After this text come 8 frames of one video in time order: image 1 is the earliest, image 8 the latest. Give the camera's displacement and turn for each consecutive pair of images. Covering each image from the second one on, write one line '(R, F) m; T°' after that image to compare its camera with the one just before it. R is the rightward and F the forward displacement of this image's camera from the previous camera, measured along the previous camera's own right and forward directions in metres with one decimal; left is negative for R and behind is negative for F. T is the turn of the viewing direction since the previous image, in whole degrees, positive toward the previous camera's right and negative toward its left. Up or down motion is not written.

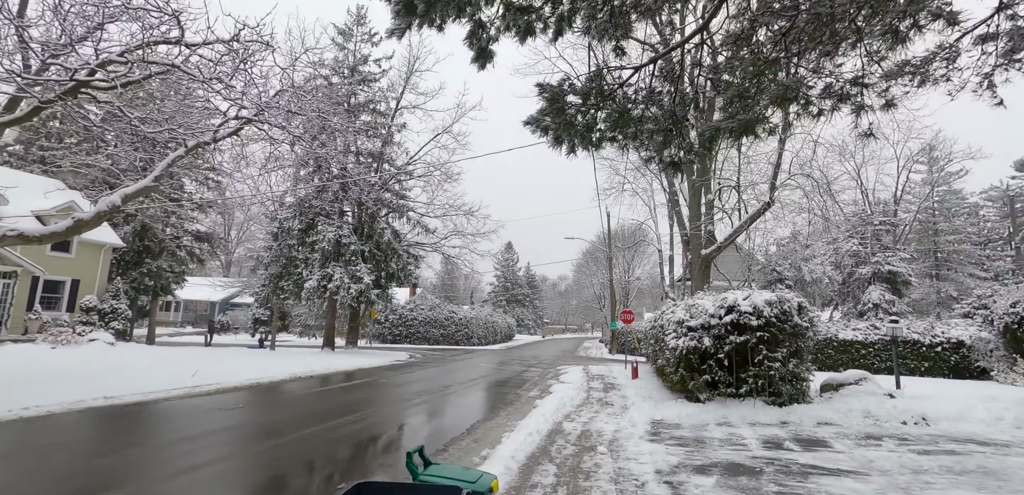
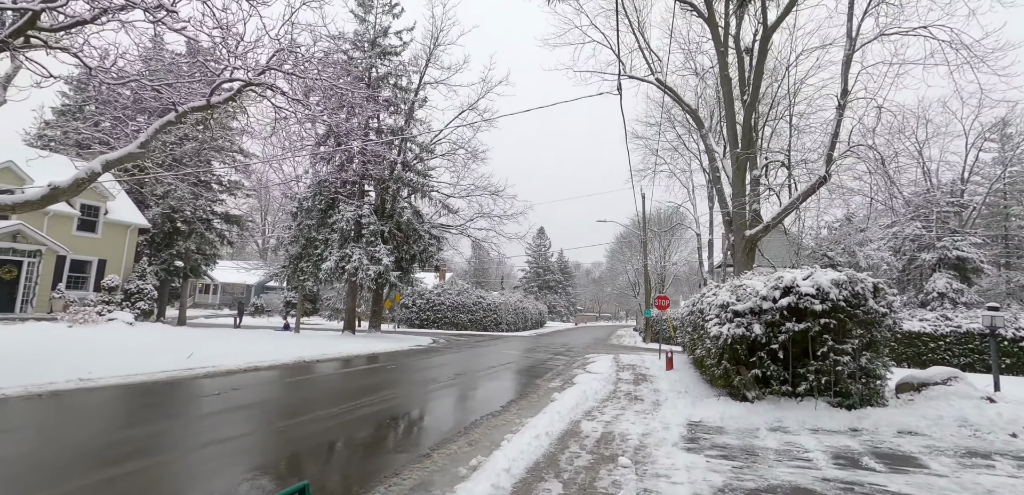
(+0.3, +1.0) m; -4°
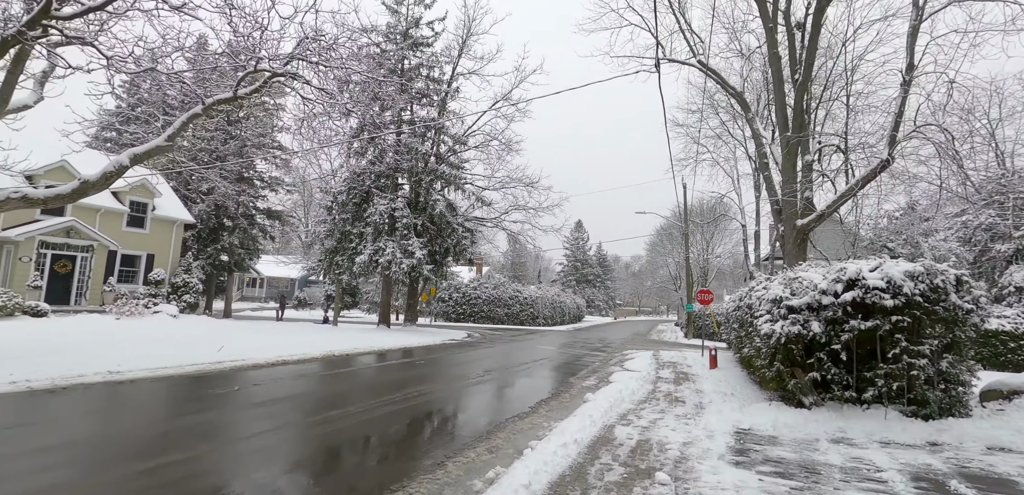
(+0.1, +0.4) m; -5°
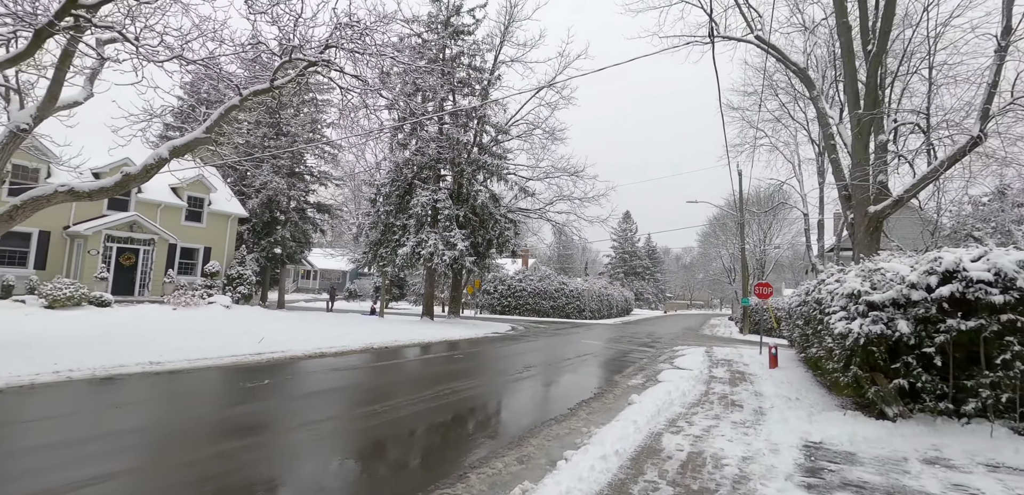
(+0.1, +0.4) m; -6°
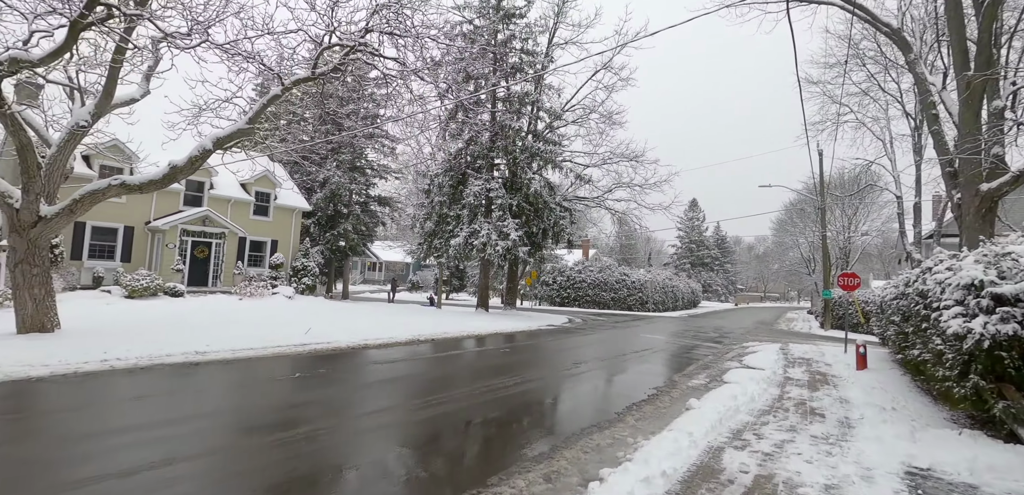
(+0.2, +0.5) m; -8°
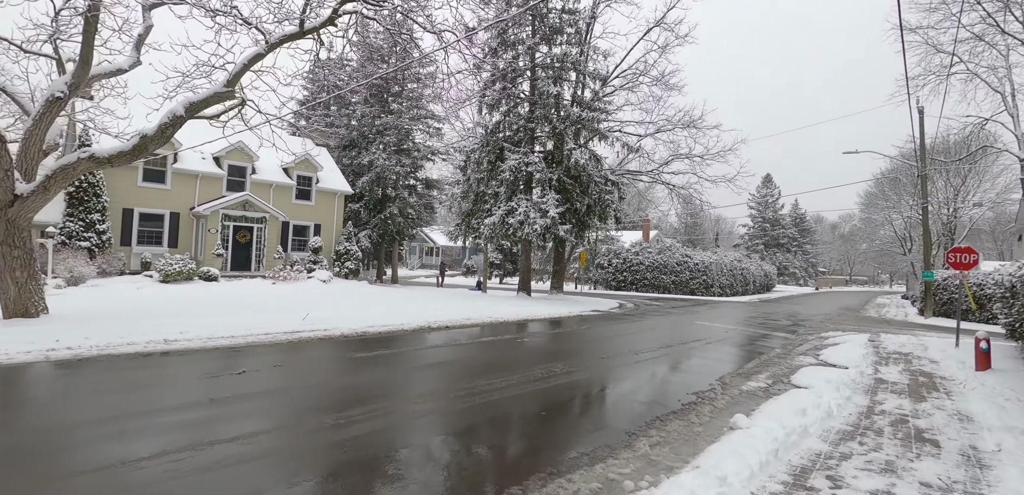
(+0.6, +1.1) m; -8°
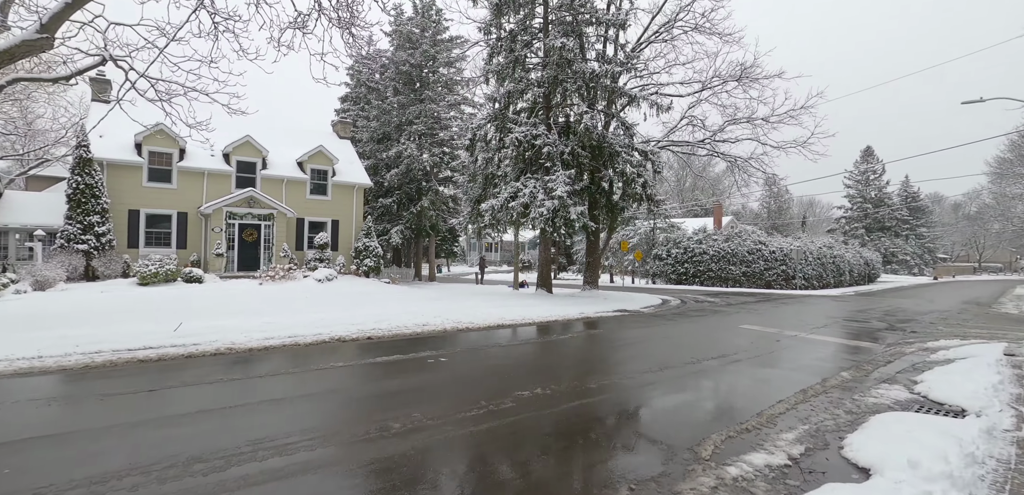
(+1.5, +1.9) m; -9°
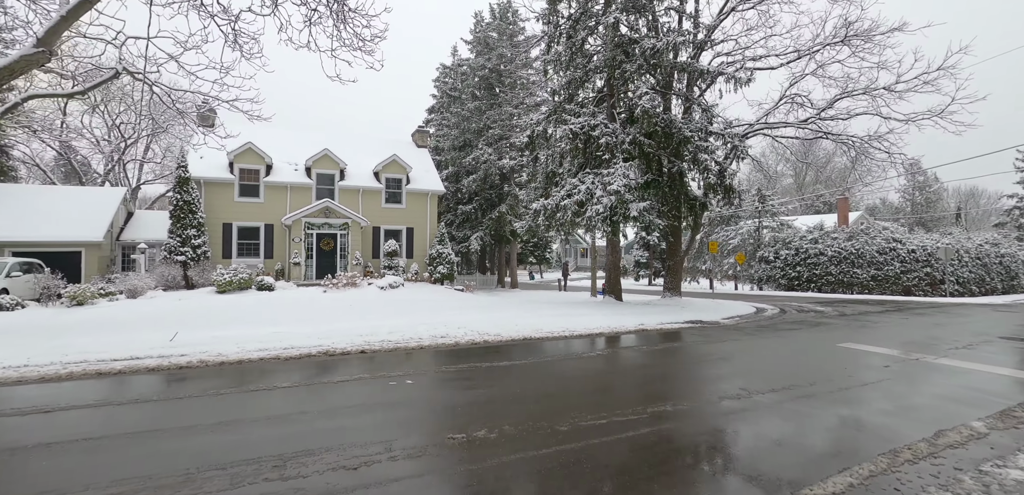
(+1.0, +0.9) m; -12°
